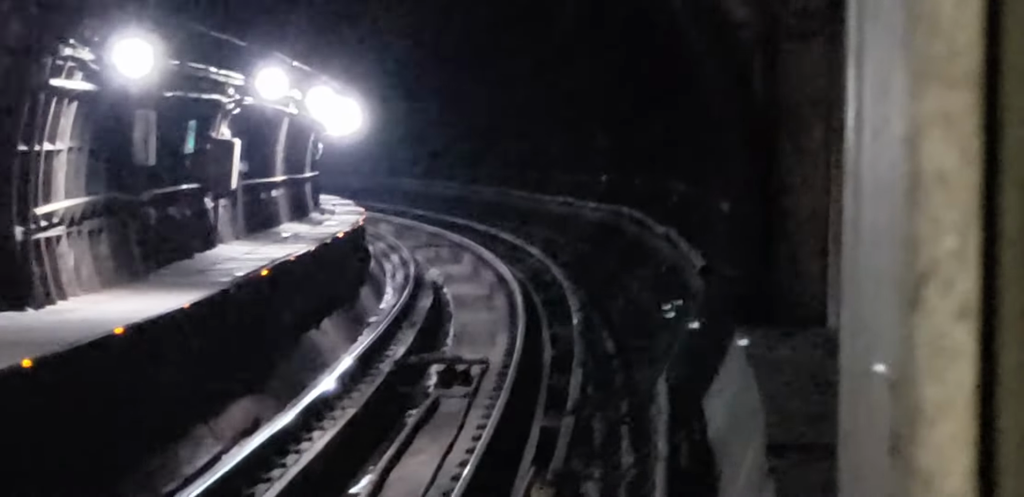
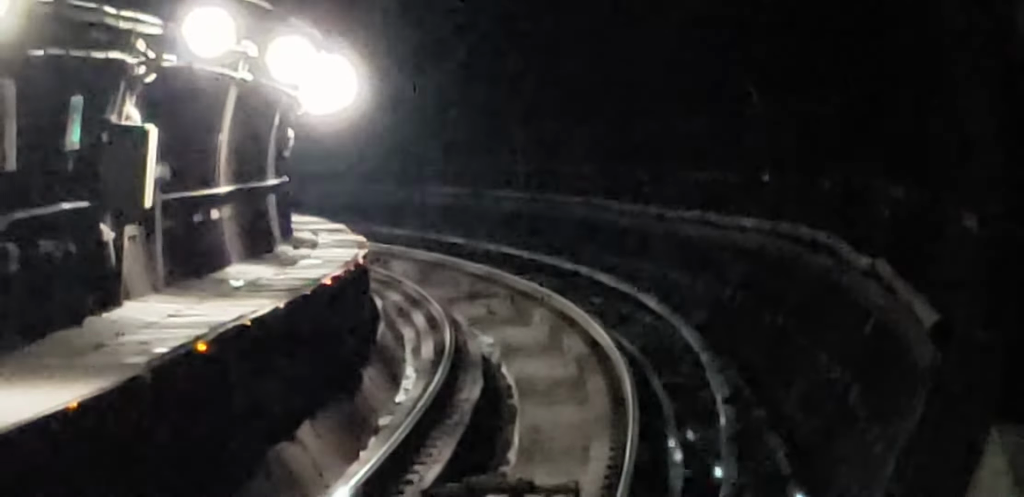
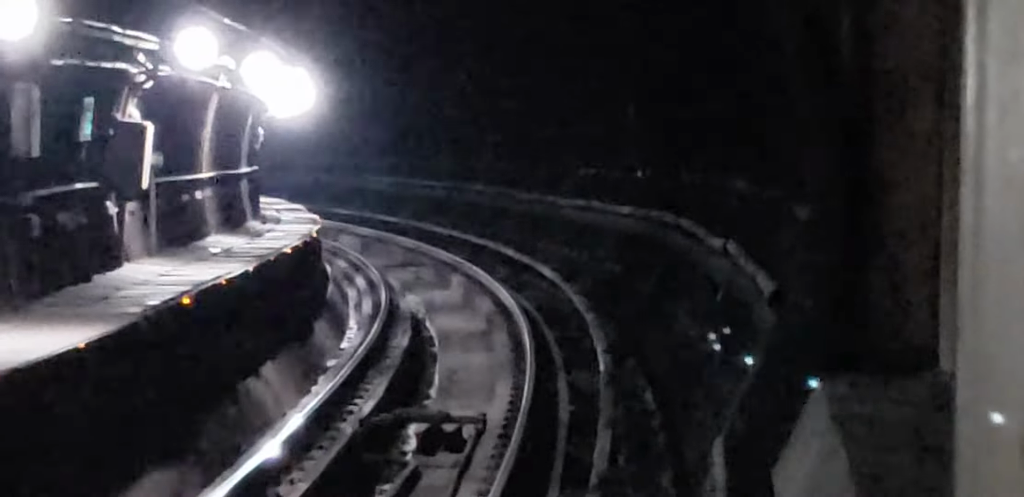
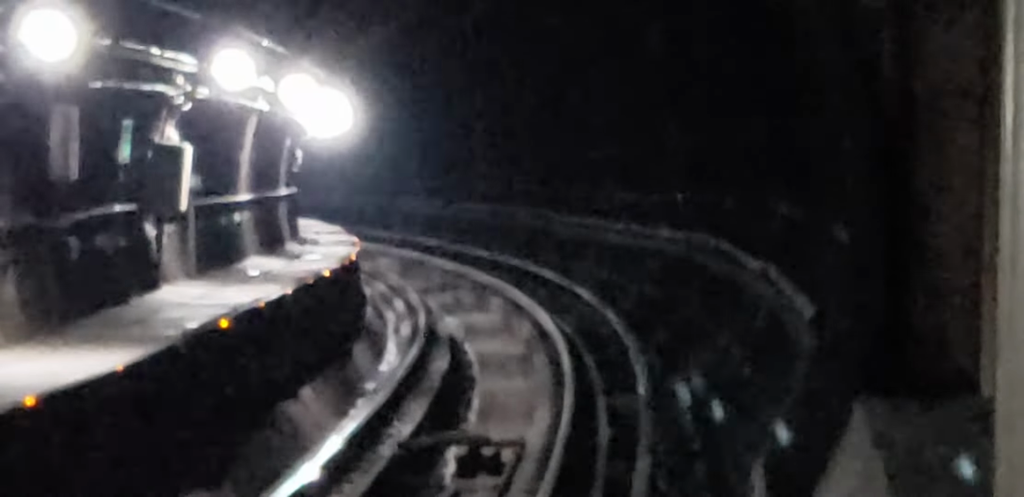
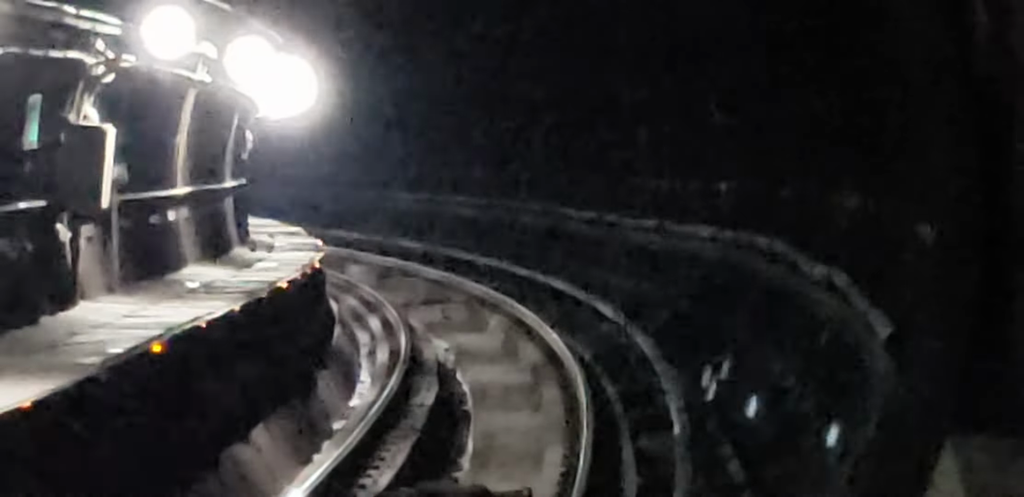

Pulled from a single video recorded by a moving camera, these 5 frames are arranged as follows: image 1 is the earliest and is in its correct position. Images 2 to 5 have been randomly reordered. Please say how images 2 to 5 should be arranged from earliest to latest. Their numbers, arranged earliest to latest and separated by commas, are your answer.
3, 4, 5, 2
